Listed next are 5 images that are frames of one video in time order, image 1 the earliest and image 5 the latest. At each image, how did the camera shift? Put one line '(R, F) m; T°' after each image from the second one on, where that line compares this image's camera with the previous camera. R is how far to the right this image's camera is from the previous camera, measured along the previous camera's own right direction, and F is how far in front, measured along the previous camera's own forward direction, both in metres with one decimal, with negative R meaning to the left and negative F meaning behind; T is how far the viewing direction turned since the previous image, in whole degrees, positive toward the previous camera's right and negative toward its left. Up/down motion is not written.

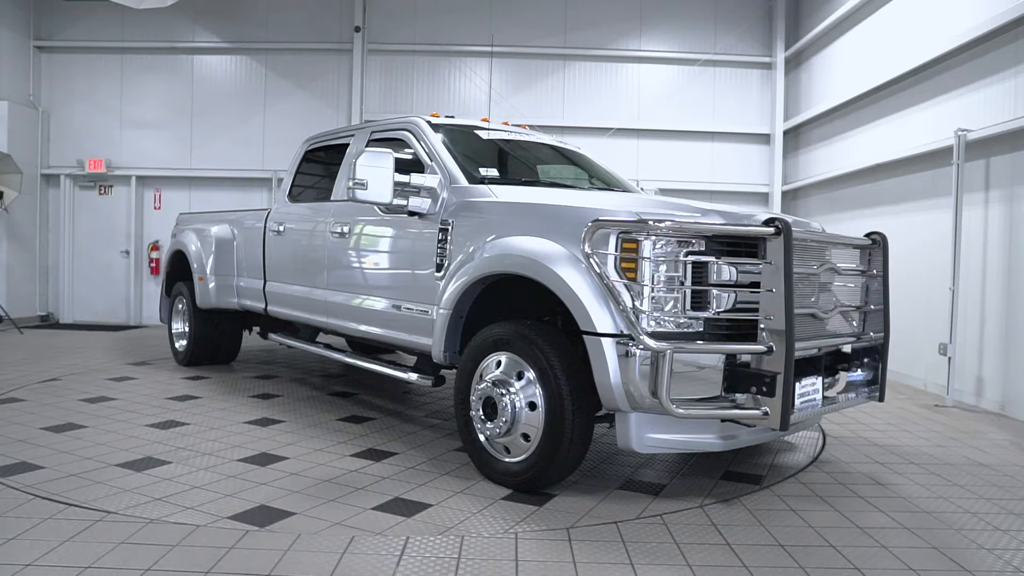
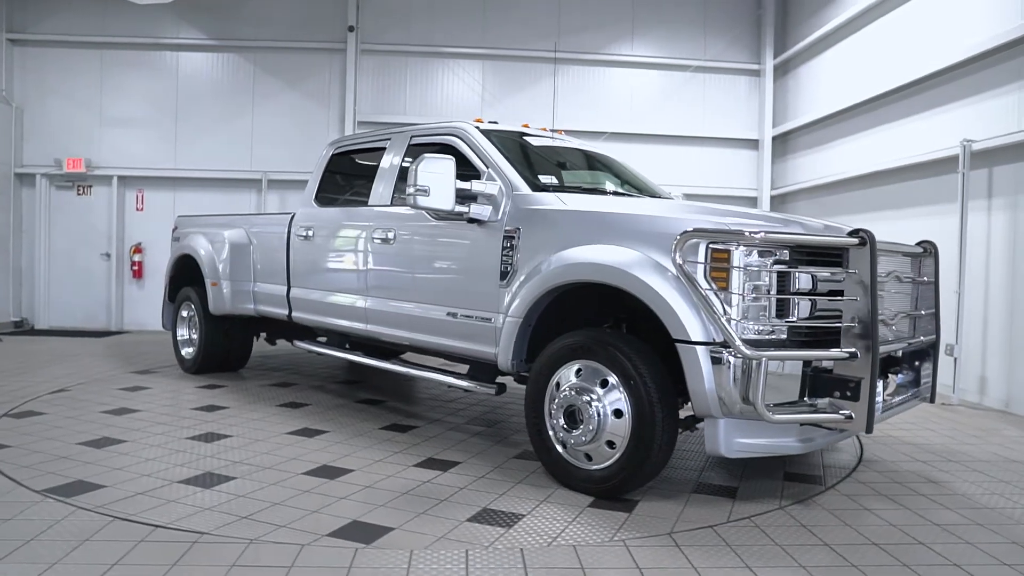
(-0.7, 0.0) m; +4°
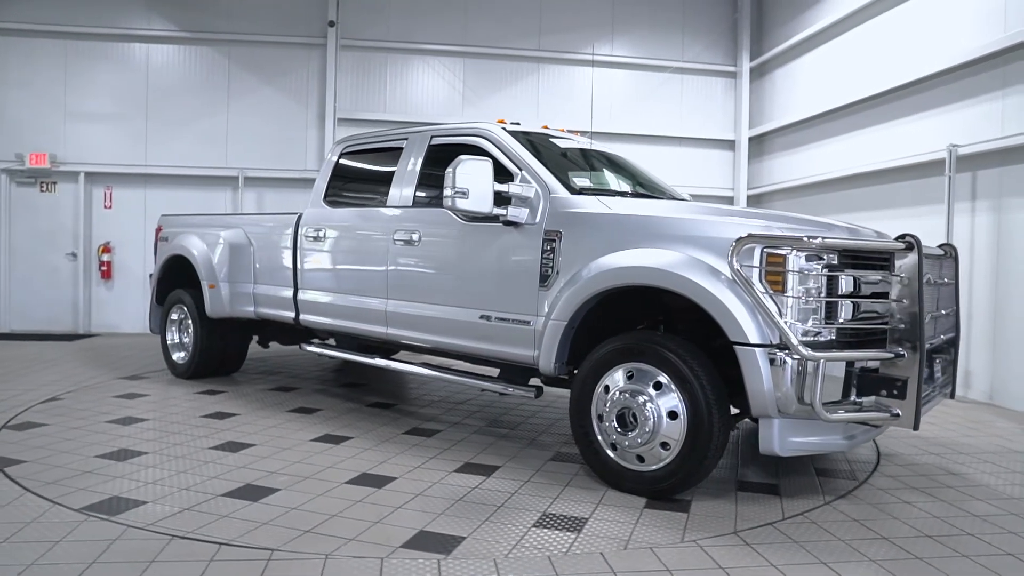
(-0.6, 0.0) m; +5°
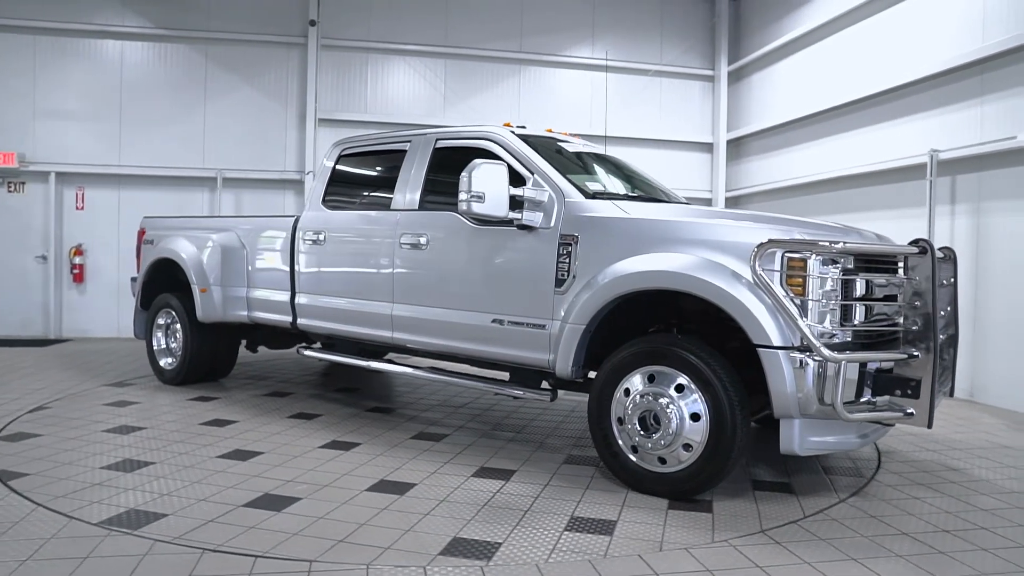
(-0.3, 0.0) m; +3°
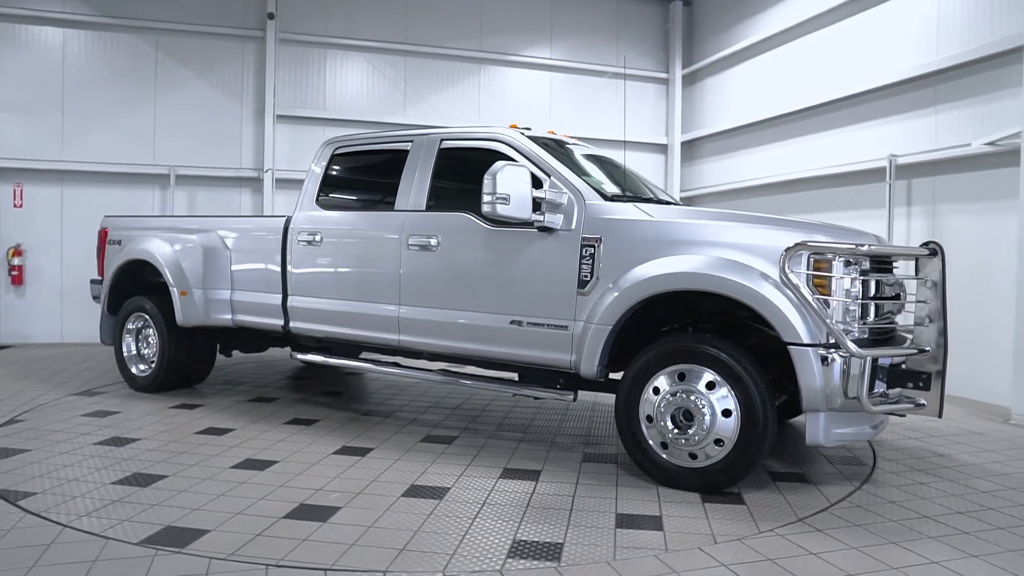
(-0.6, 0.0) m; +6°
